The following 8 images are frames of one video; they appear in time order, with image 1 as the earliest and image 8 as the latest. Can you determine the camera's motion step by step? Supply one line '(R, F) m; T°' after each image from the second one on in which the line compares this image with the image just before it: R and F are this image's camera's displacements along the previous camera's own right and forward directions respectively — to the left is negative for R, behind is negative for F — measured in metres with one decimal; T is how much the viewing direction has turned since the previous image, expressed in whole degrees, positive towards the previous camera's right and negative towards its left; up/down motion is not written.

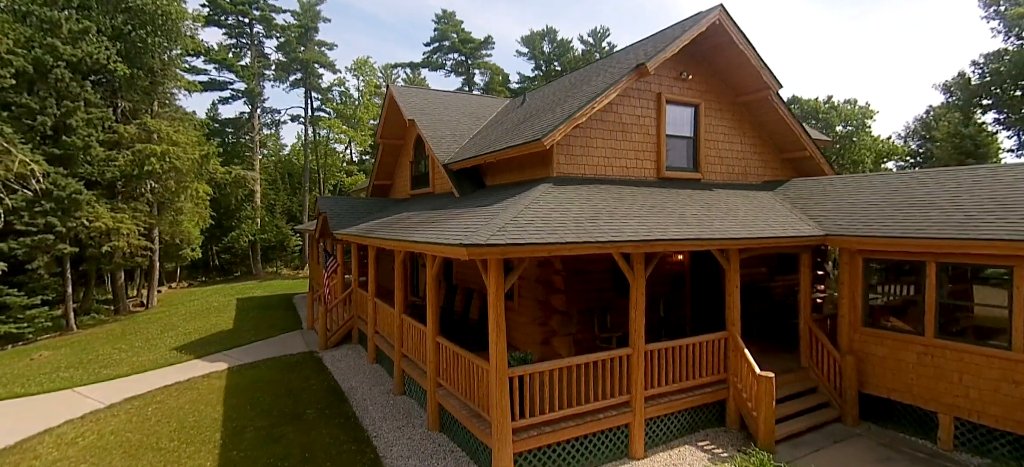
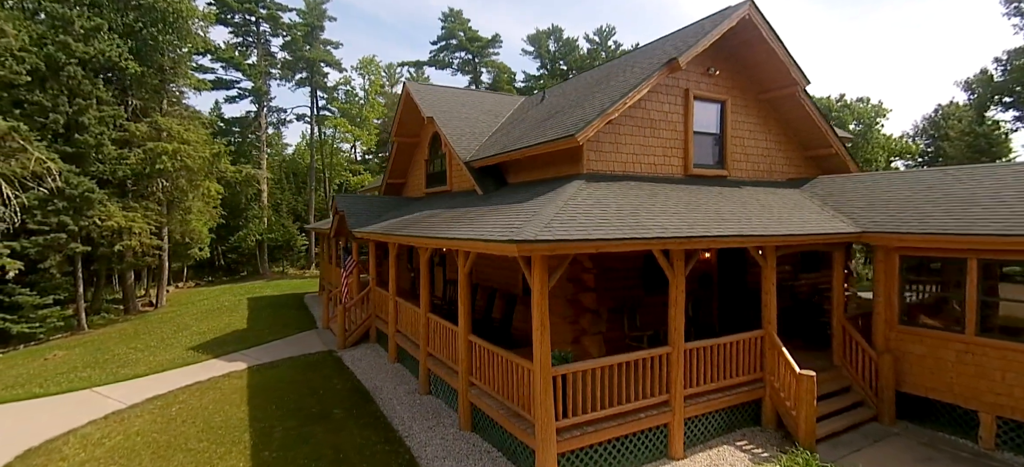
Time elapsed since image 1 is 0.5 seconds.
(-0.6, +0.1) m; 0°
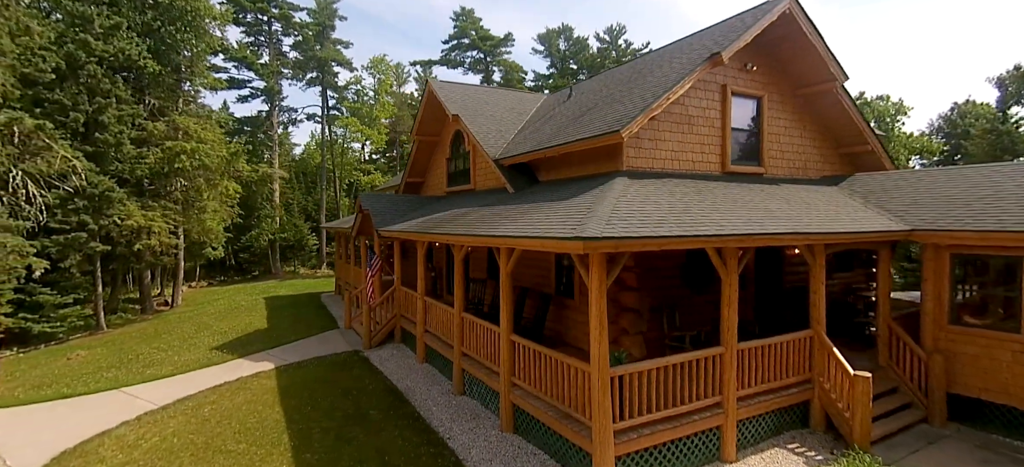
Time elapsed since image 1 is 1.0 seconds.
(-0.7, +0.1) m; 0°
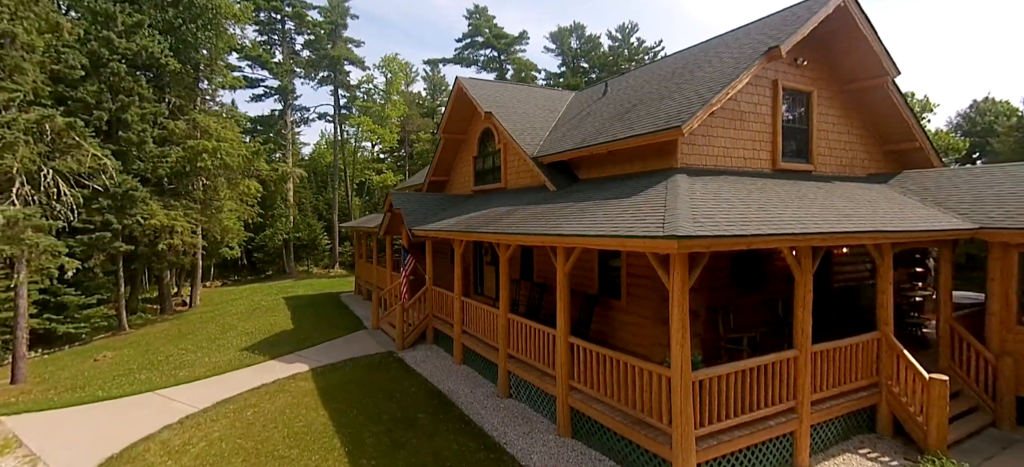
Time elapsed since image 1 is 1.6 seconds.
(-0.9, +0.2) m; 0°
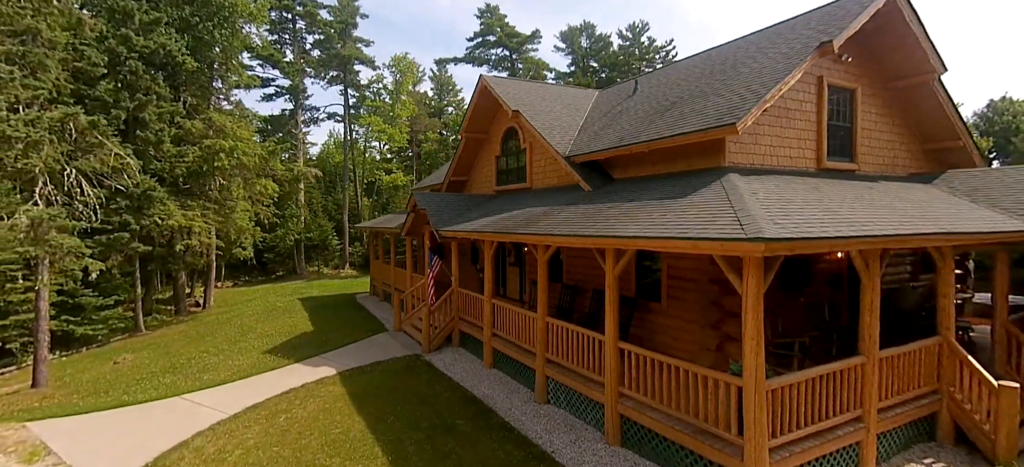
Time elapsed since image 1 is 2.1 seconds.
(-0.7, +0.2) m; 0°
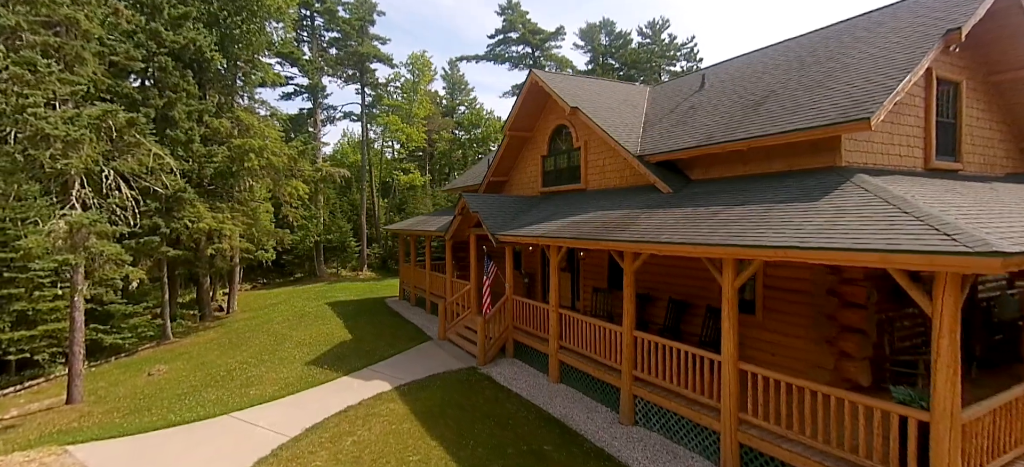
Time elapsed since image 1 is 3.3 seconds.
(-1.5, +0.7) m; 0°
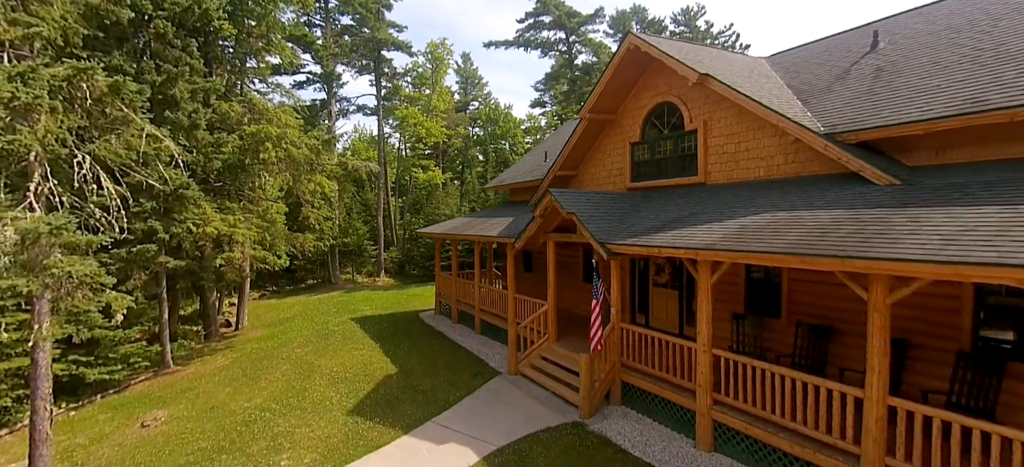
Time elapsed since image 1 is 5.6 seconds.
(-2.2, +2.8) m; 0°
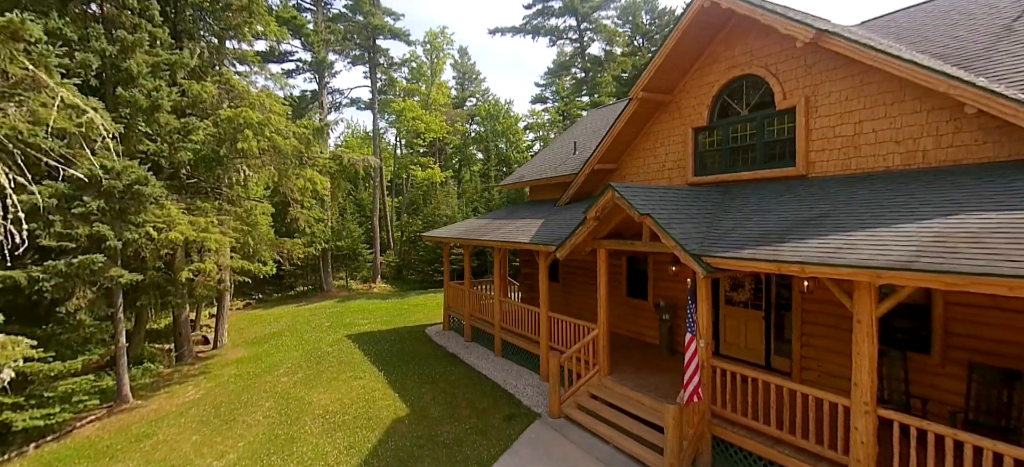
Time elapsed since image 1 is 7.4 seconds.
(-1.0, +2.2) m; +1°
